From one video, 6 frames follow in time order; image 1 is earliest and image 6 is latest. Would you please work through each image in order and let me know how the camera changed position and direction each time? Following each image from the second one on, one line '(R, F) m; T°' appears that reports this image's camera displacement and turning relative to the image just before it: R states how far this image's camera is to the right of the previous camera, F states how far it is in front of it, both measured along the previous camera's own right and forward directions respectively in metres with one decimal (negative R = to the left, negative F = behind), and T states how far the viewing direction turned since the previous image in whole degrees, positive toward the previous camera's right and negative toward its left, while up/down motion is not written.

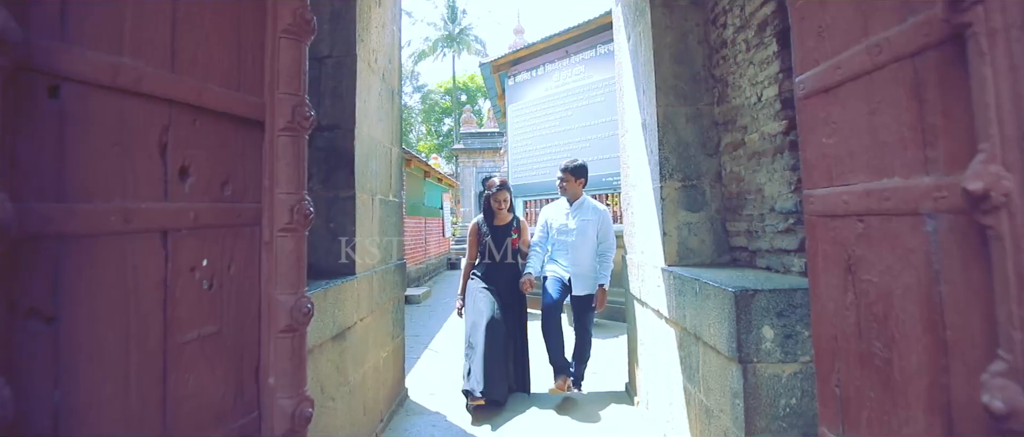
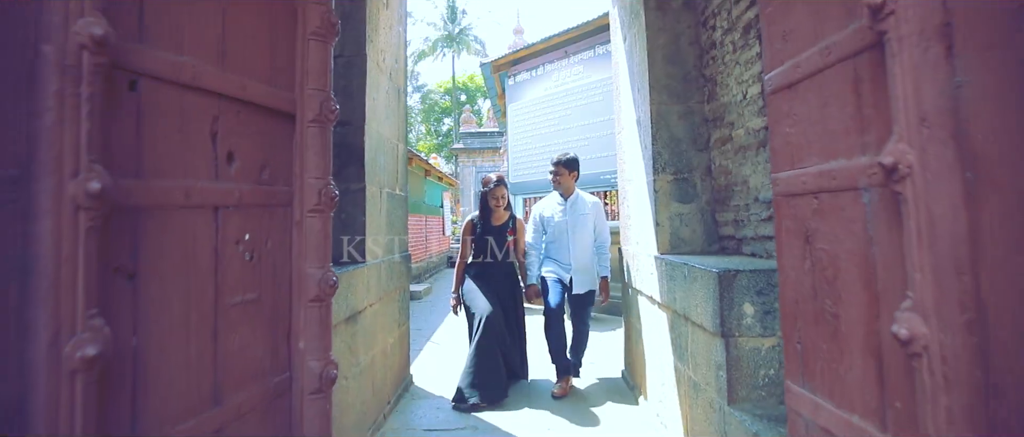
(0.0, -0.1) m; 0°
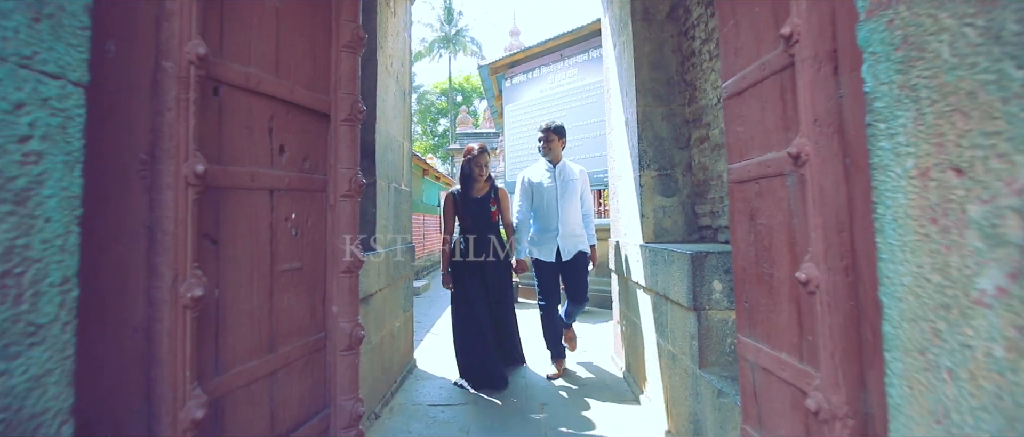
(0.0, -0.3) m; +1°
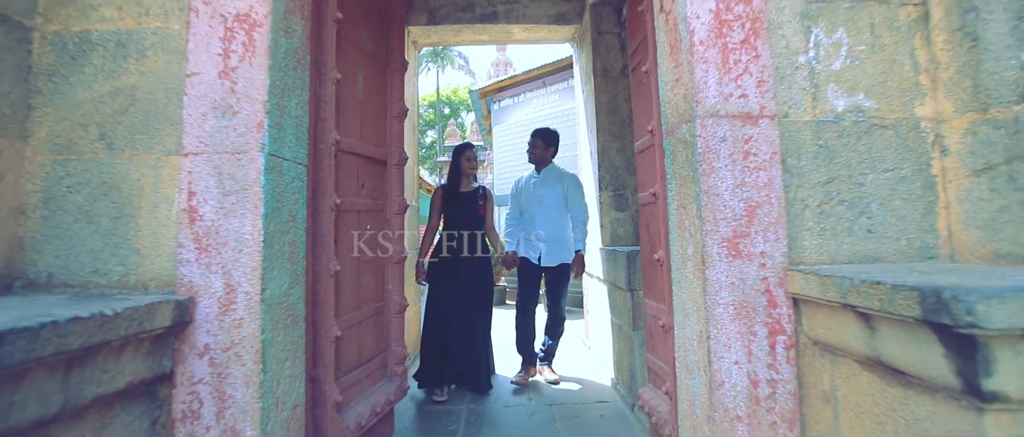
(0.0, -0.9) m; +2°
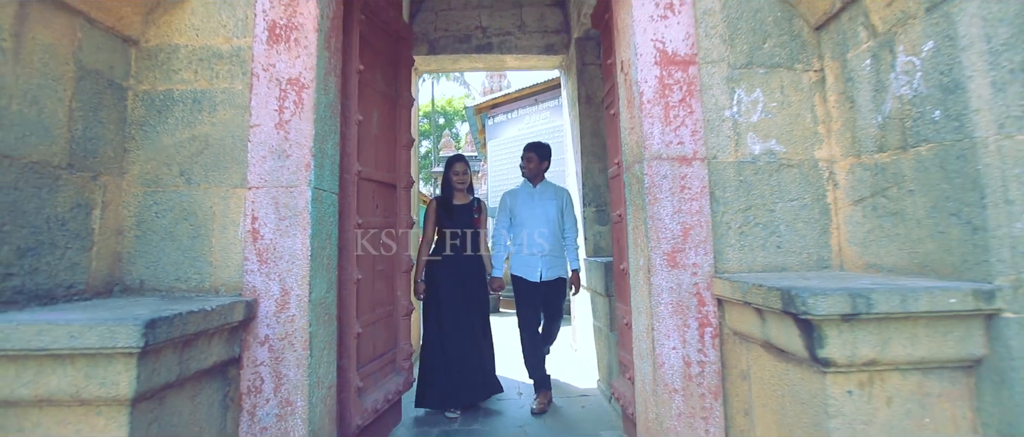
(0.0, -0.4) m; +1°
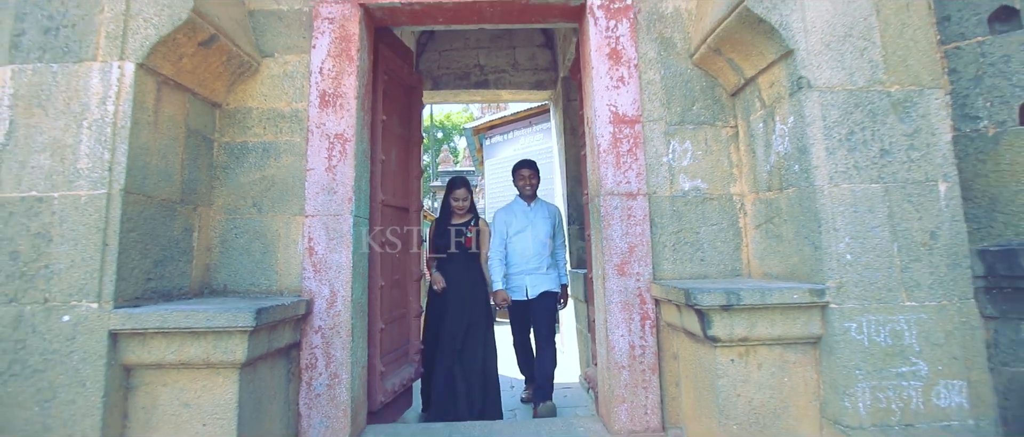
(0.0, -0.6) m; 0°
